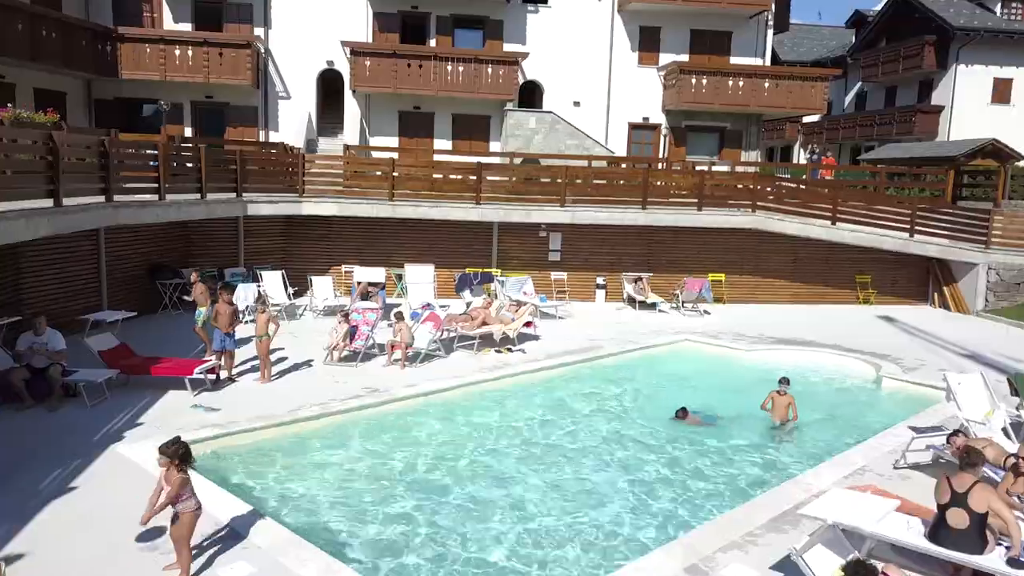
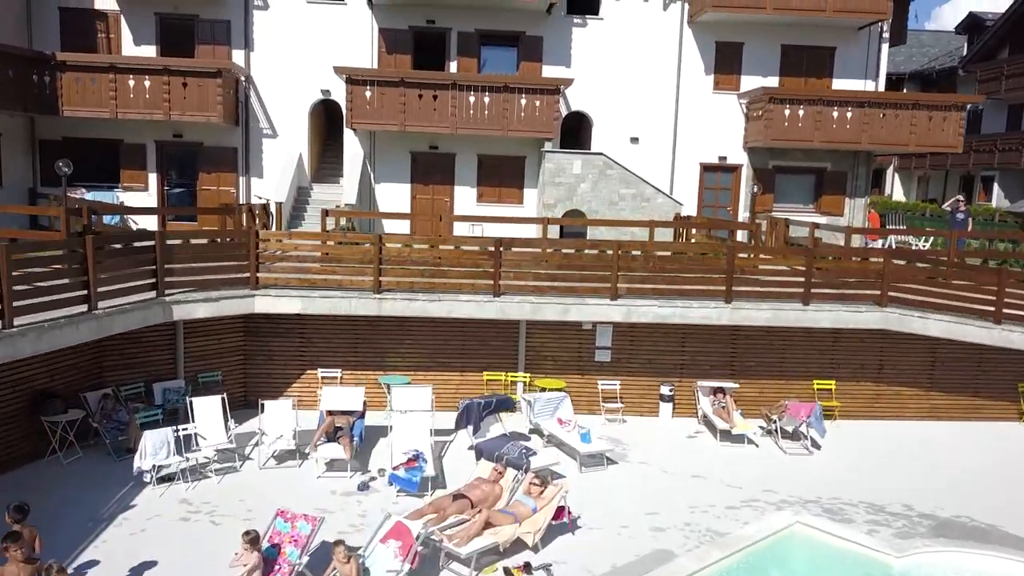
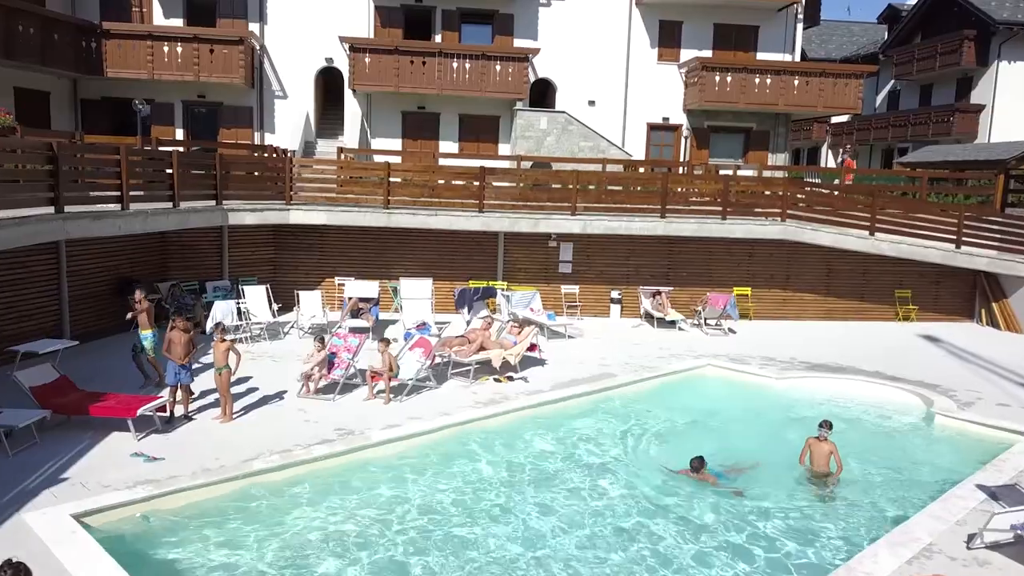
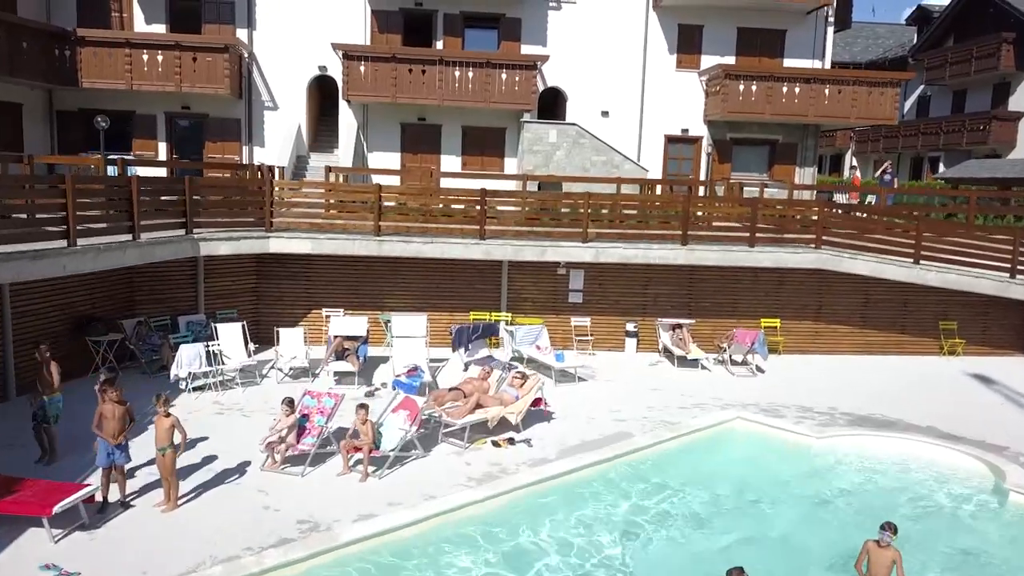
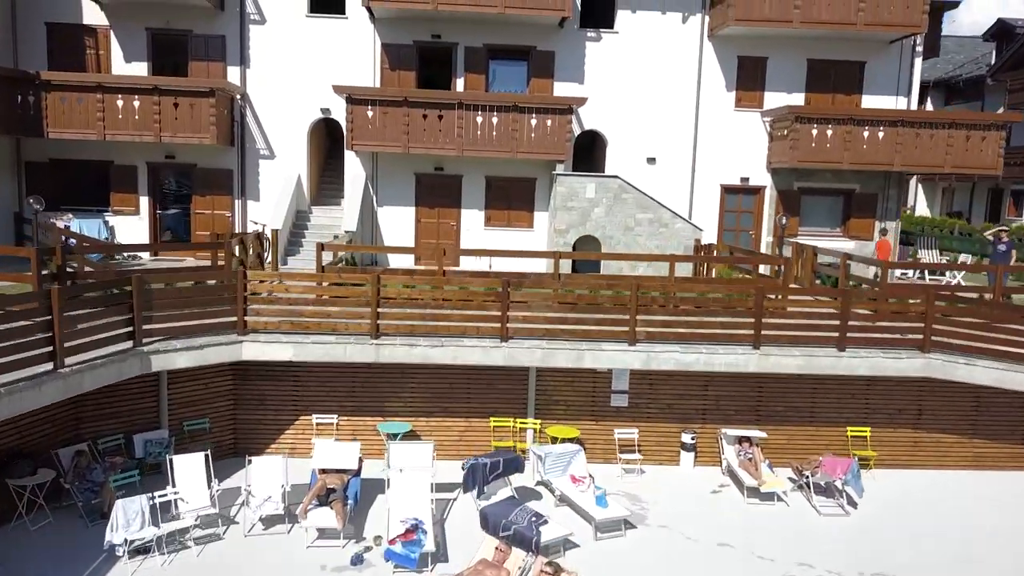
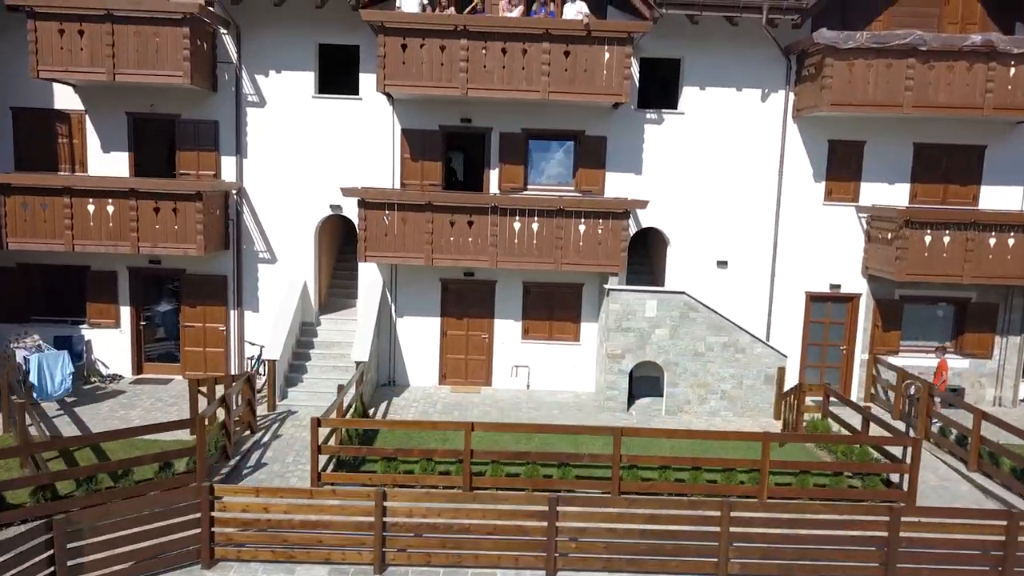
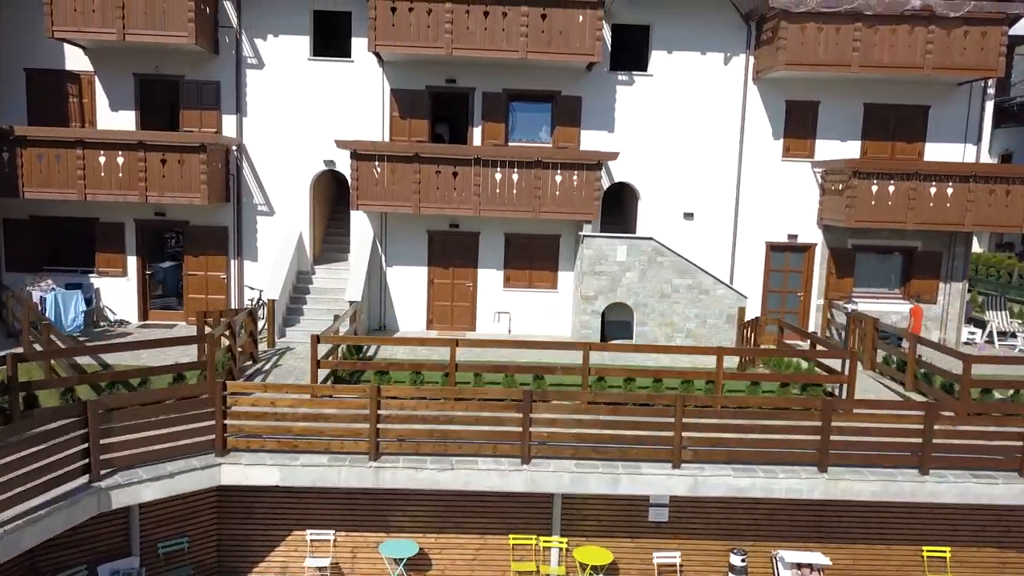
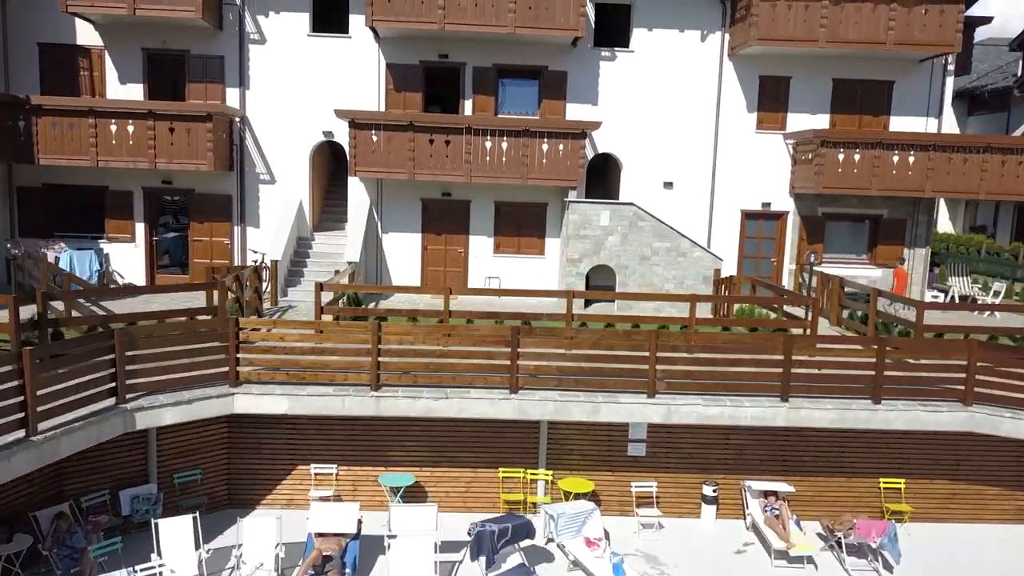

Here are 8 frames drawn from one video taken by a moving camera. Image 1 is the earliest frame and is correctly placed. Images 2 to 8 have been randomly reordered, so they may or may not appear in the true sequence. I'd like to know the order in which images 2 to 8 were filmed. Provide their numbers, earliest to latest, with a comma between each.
3, 4, 2, 5, 8, 7, 6
